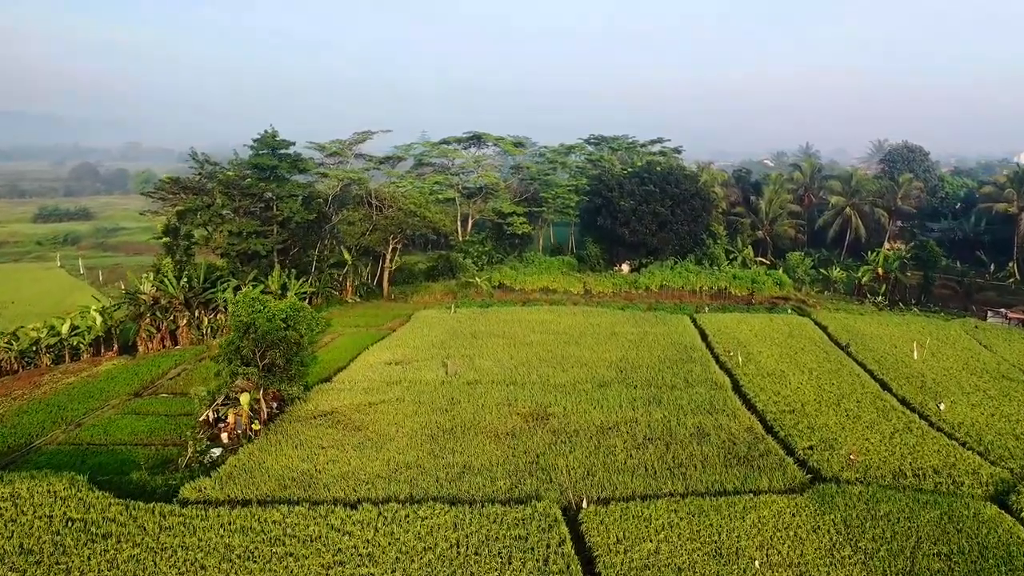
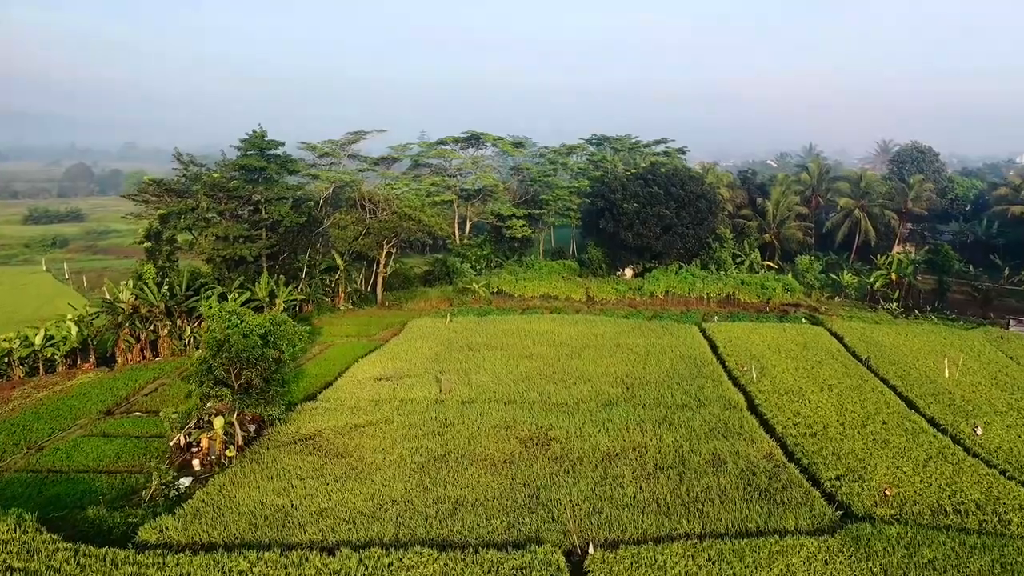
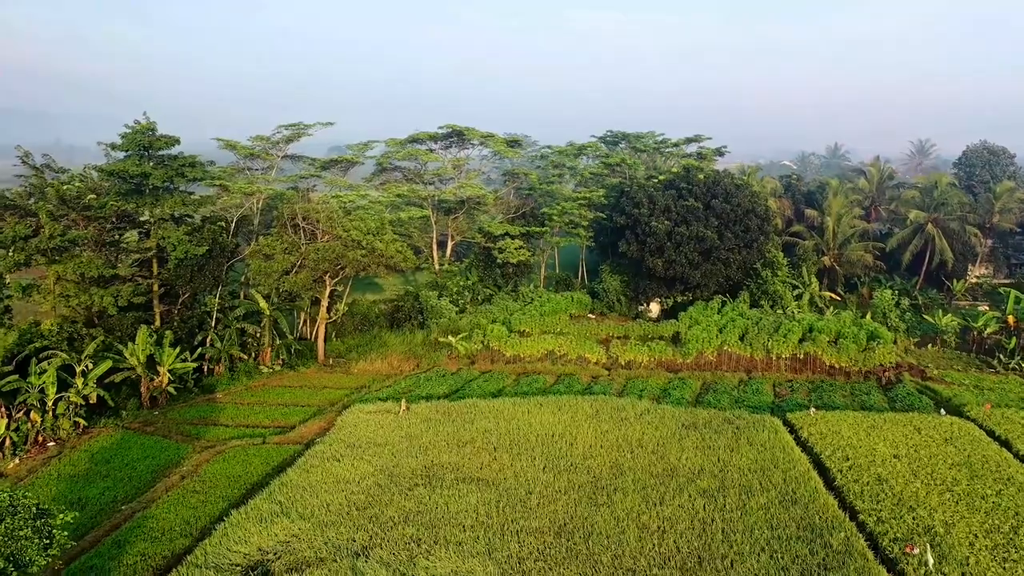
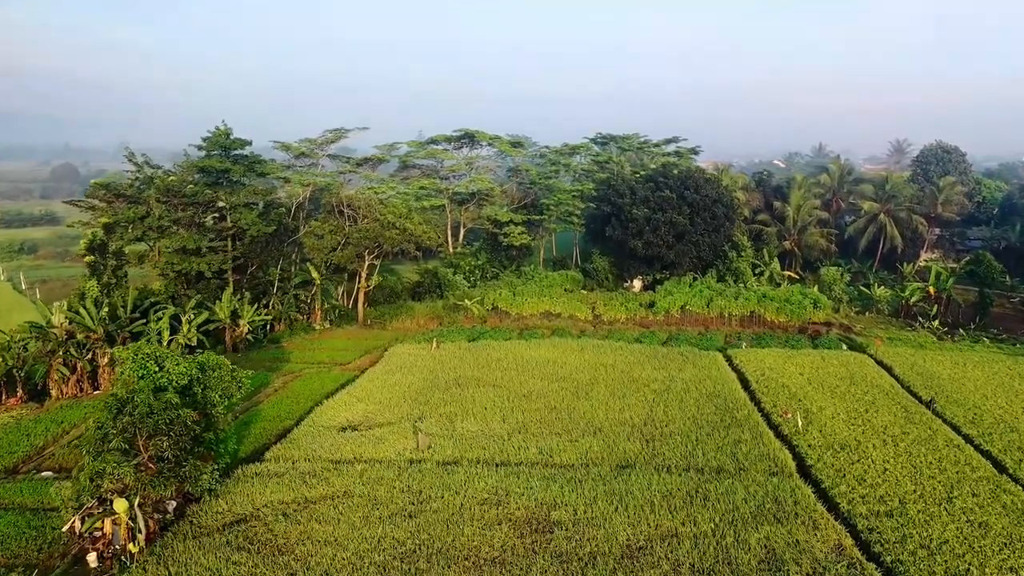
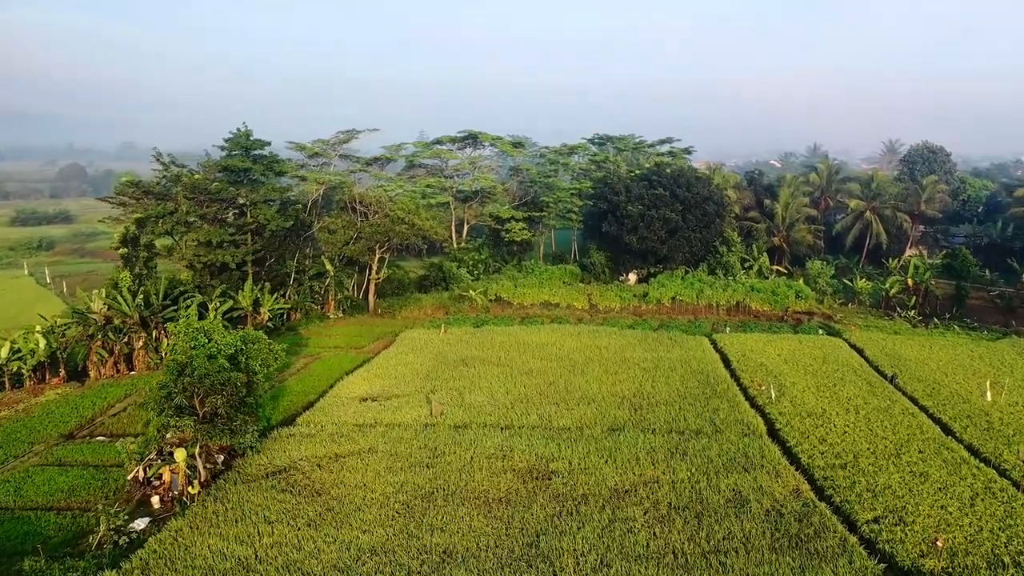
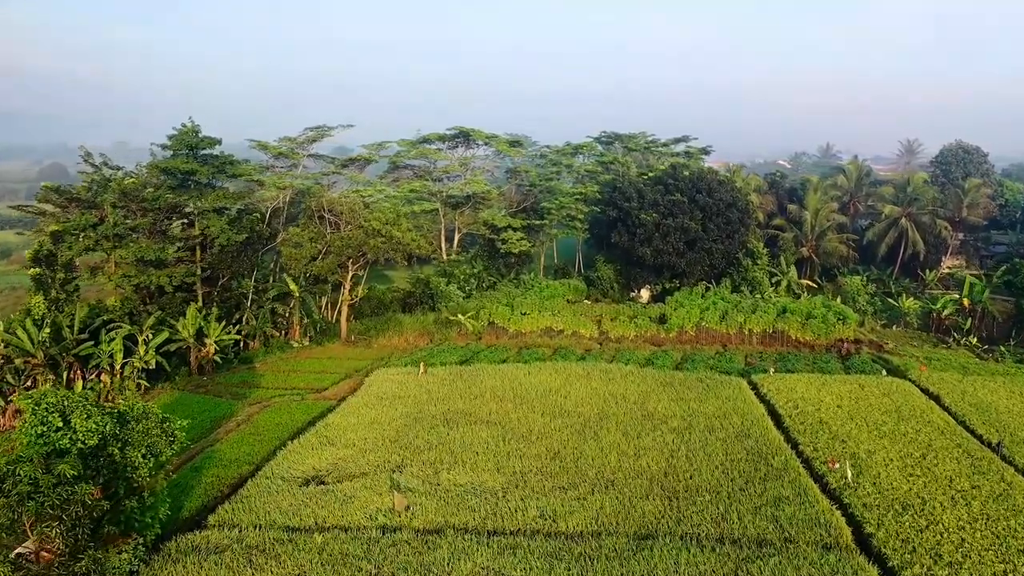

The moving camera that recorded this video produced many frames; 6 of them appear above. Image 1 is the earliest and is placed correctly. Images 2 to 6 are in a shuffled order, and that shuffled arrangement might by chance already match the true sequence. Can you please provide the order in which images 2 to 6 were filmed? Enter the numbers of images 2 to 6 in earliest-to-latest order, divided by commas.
2, 5, 4, 6, 3
